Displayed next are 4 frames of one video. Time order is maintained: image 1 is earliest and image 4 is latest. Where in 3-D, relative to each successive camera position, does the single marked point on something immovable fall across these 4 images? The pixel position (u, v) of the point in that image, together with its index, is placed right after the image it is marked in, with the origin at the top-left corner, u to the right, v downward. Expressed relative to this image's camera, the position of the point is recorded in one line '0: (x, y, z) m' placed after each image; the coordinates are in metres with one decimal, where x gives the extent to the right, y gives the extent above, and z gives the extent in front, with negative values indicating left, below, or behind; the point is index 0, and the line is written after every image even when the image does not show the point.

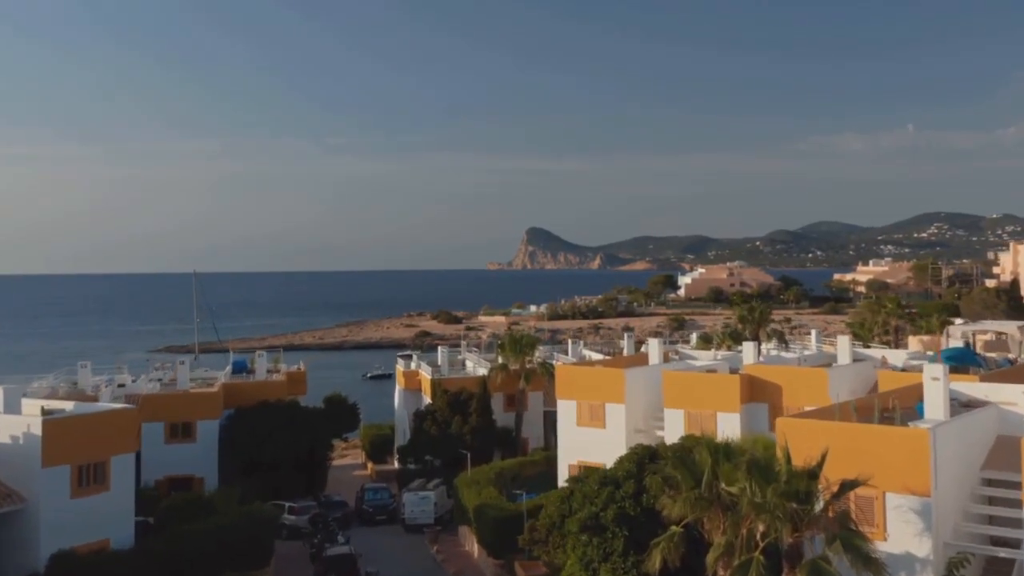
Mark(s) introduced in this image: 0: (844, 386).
0: (+7.1, -2.1, +18.6) m
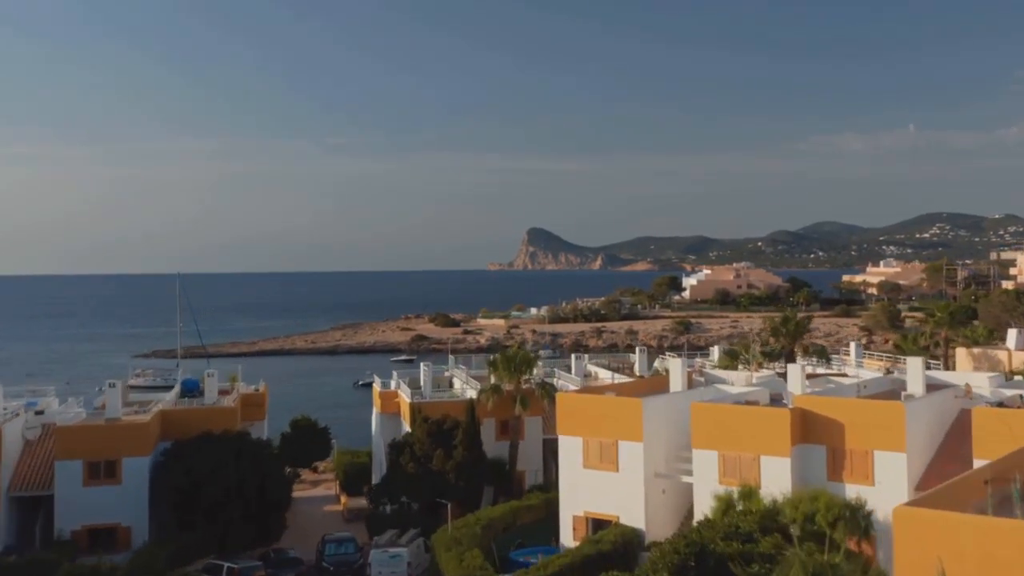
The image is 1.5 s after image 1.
0: (+6.9, -2.3, +14.7) m
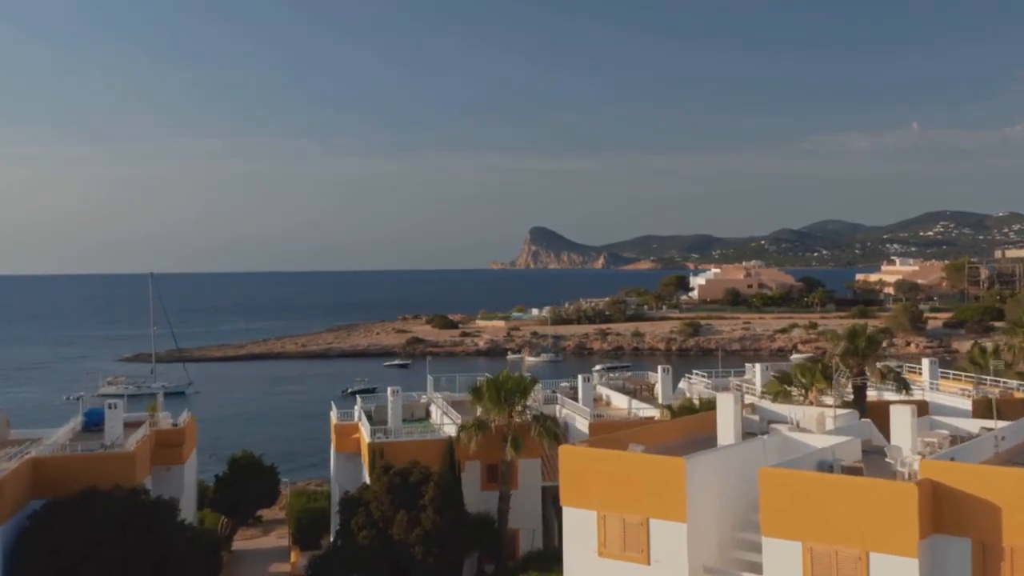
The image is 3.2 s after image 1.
0: (+6.7, -2.4, +9.6) m
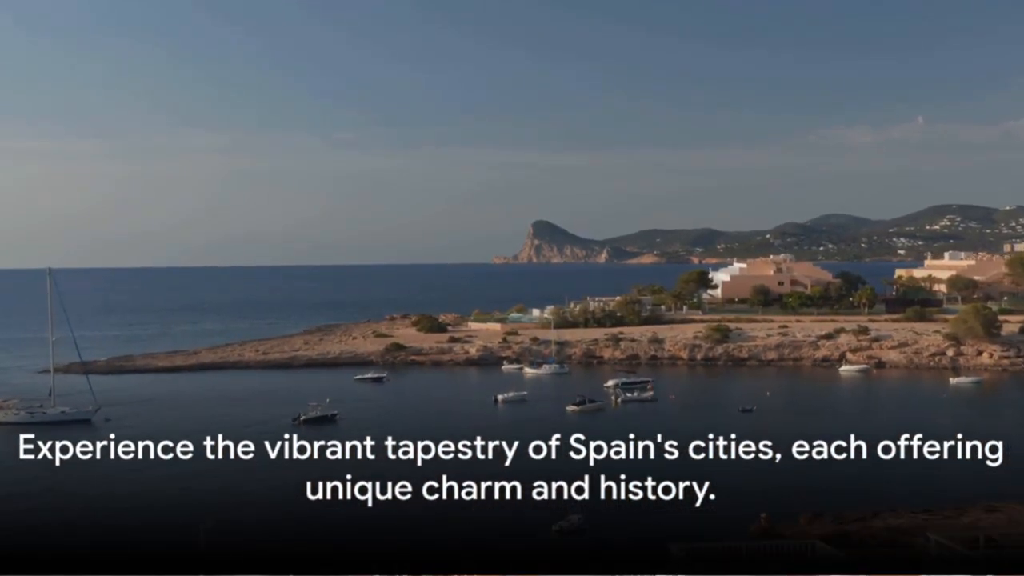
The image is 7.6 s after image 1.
0: (+6.1, -2.8, -4.7) m
